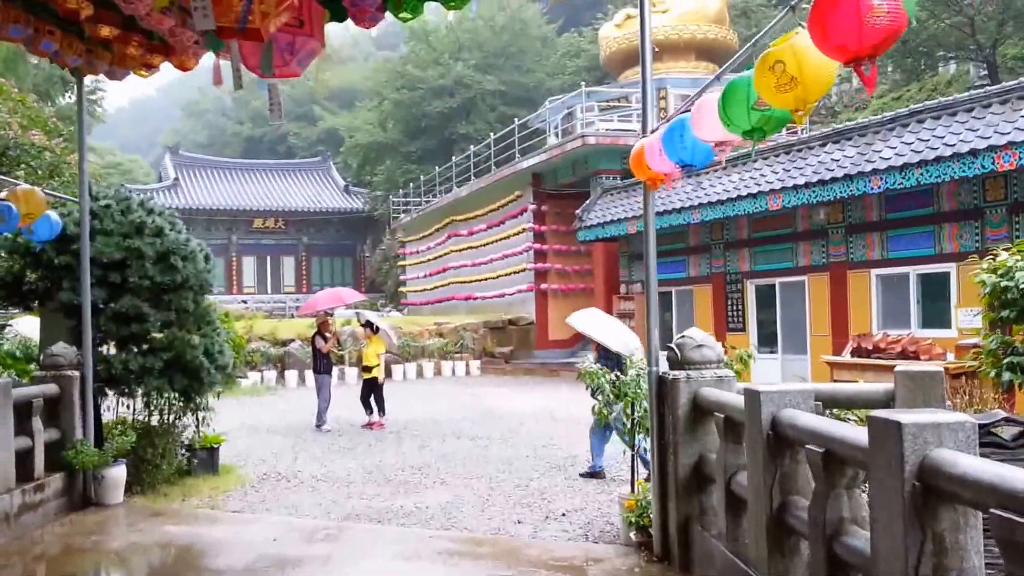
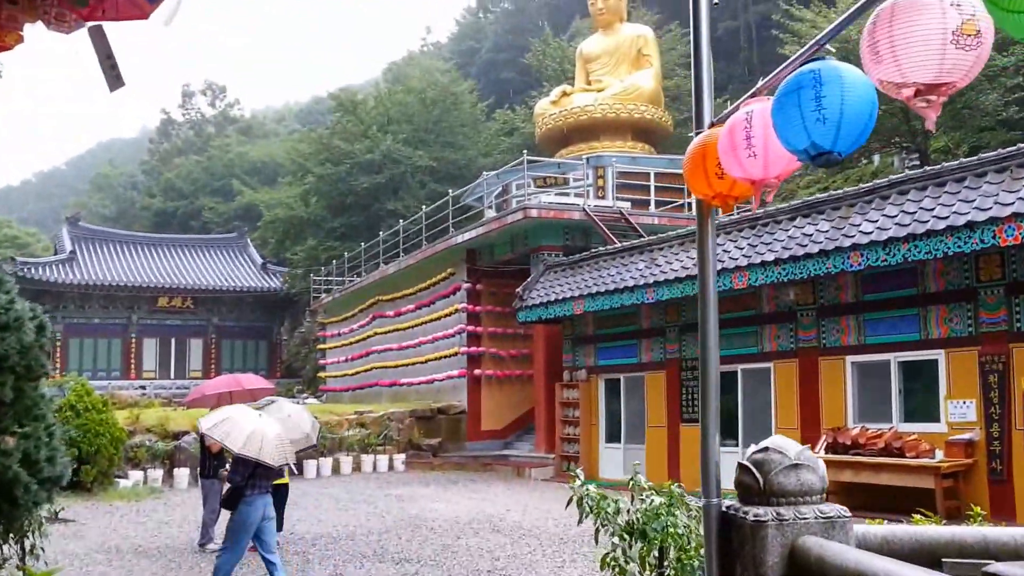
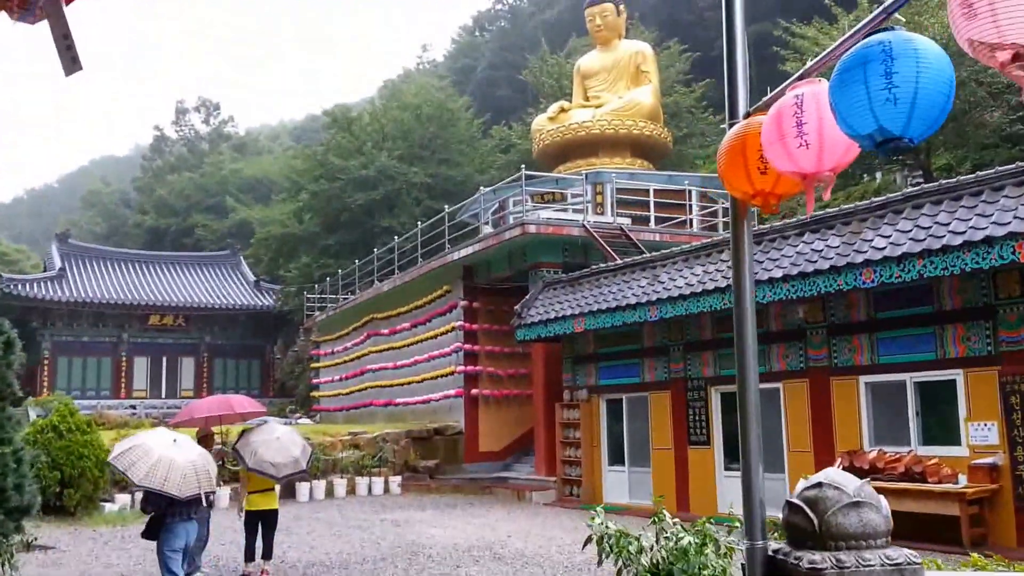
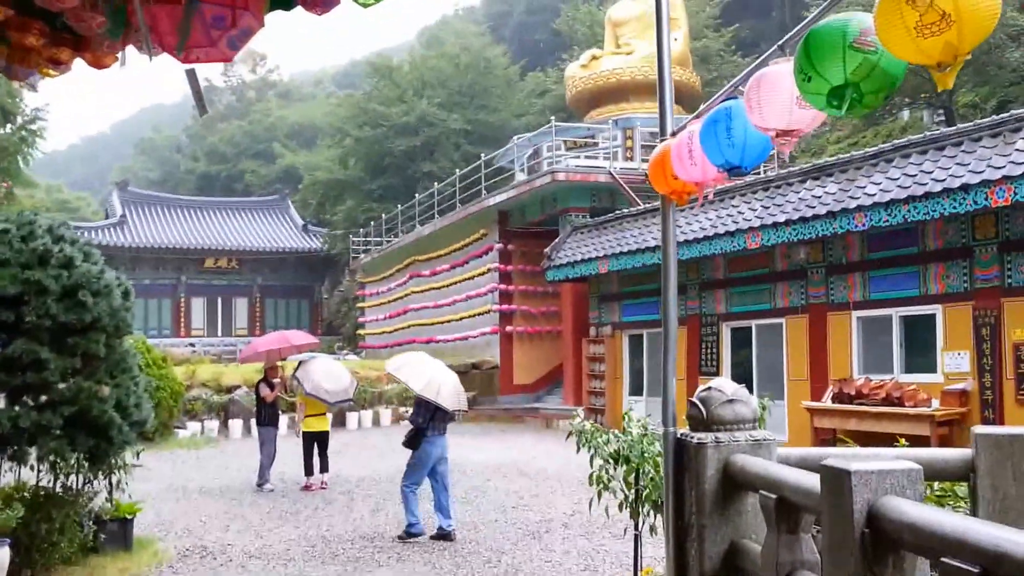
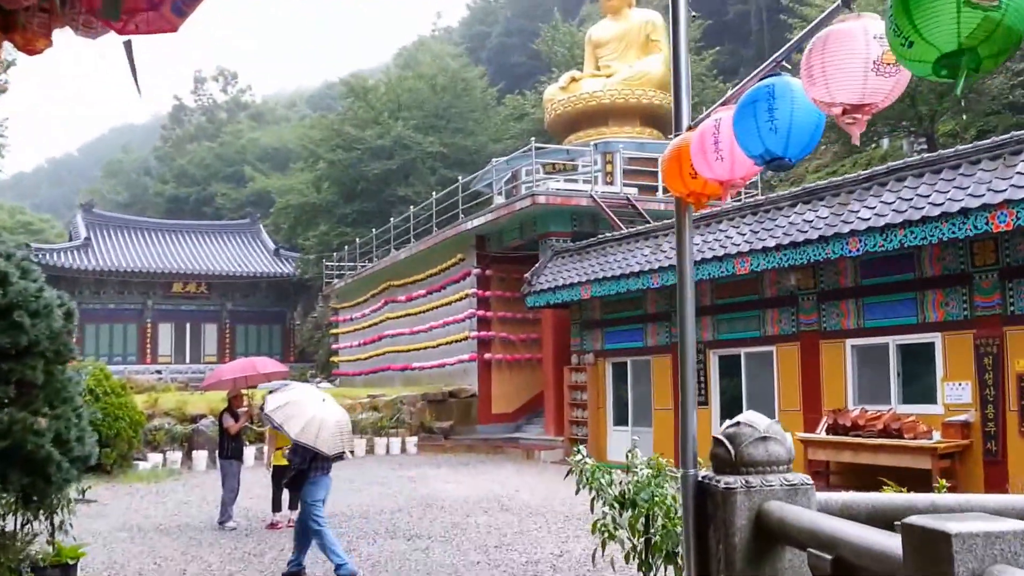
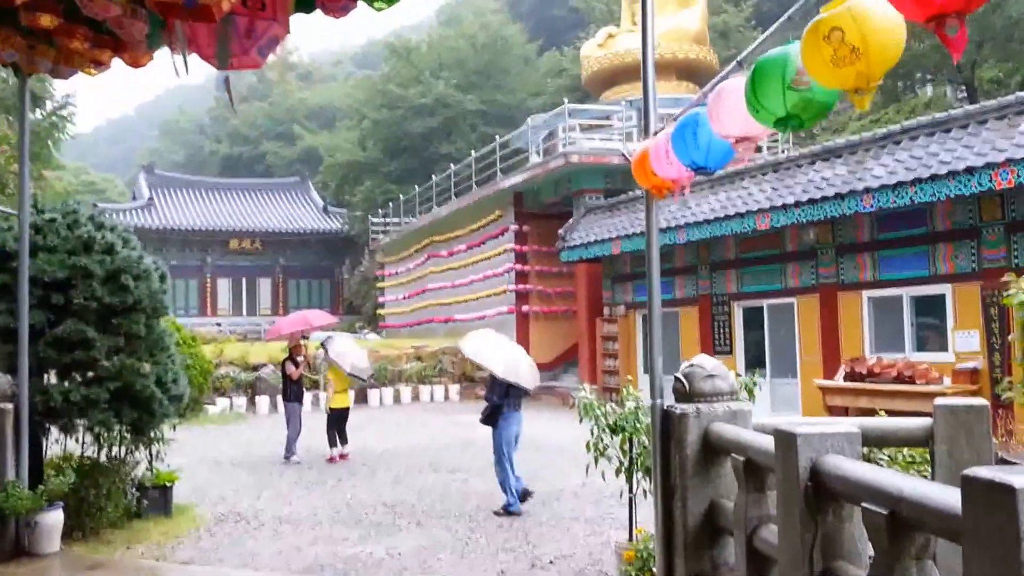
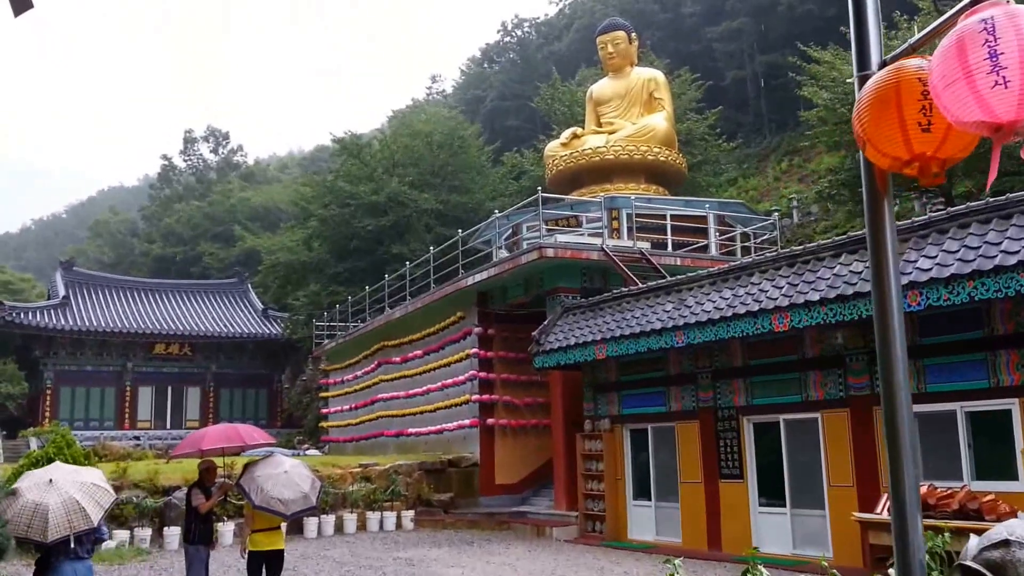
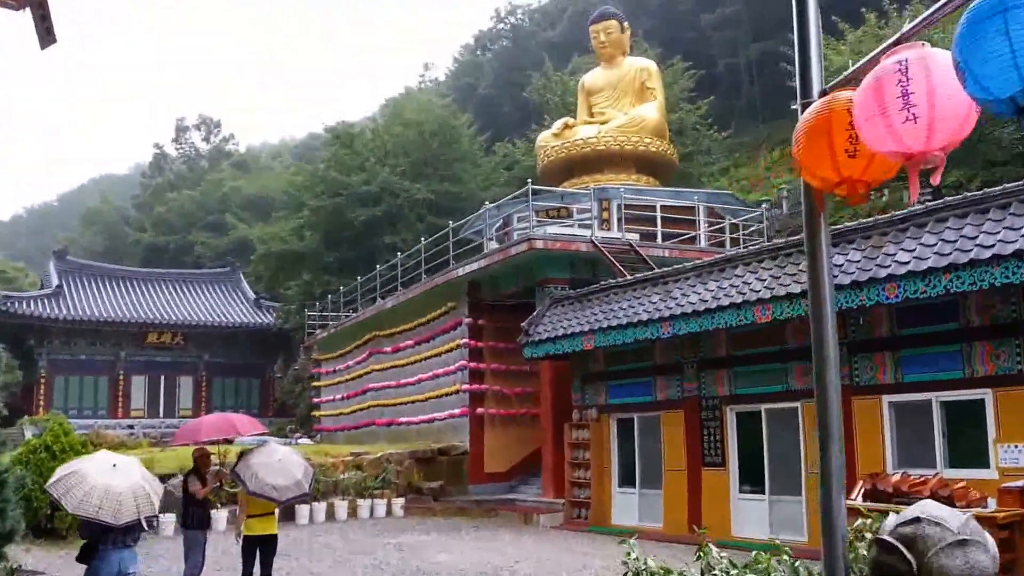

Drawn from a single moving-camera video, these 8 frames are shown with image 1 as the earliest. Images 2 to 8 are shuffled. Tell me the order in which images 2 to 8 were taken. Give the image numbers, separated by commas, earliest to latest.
6, 4, 5, 2, 3, 8, 7
